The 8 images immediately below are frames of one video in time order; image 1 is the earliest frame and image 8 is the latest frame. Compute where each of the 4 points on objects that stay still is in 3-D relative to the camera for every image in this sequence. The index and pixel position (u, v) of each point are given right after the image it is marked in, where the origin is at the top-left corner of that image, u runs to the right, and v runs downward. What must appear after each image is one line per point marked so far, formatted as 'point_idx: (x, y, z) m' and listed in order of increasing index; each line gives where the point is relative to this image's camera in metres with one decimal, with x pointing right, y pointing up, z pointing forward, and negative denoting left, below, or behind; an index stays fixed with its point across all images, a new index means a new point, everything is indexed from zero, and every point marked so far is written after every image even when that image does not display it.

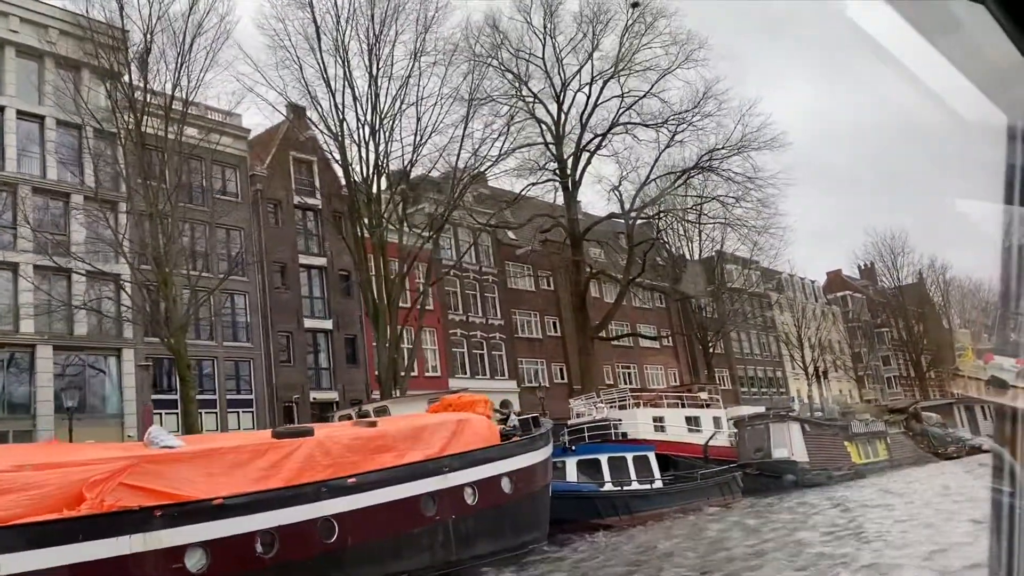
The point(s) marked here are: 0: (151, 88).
0: (-7.9, +4.4, +18.6) m
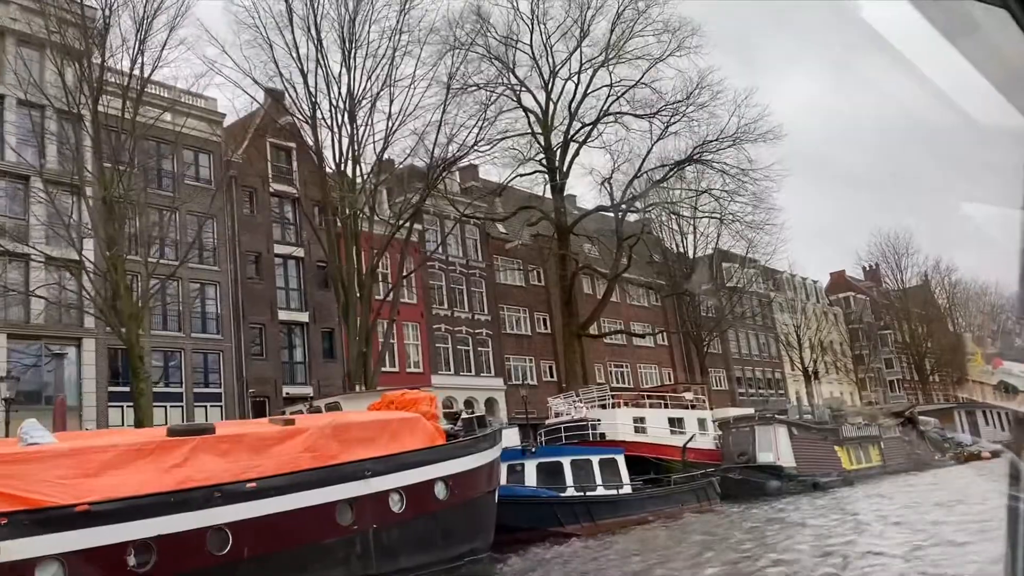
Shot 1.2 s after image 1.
0: (-8.4, +4.6, +17.7) m
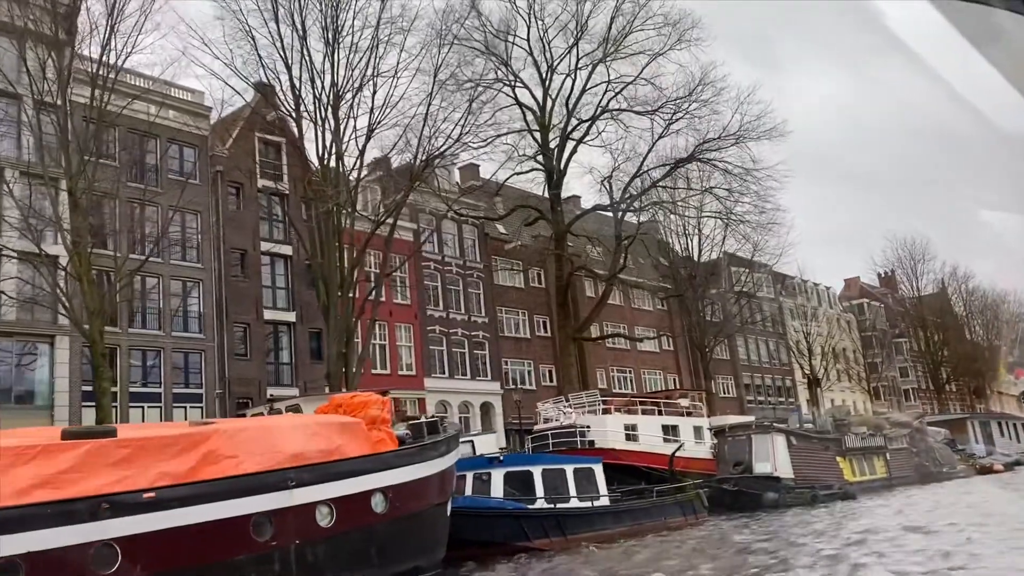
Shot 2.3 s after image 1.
0: (-8.7, +4.7, +17.1) m
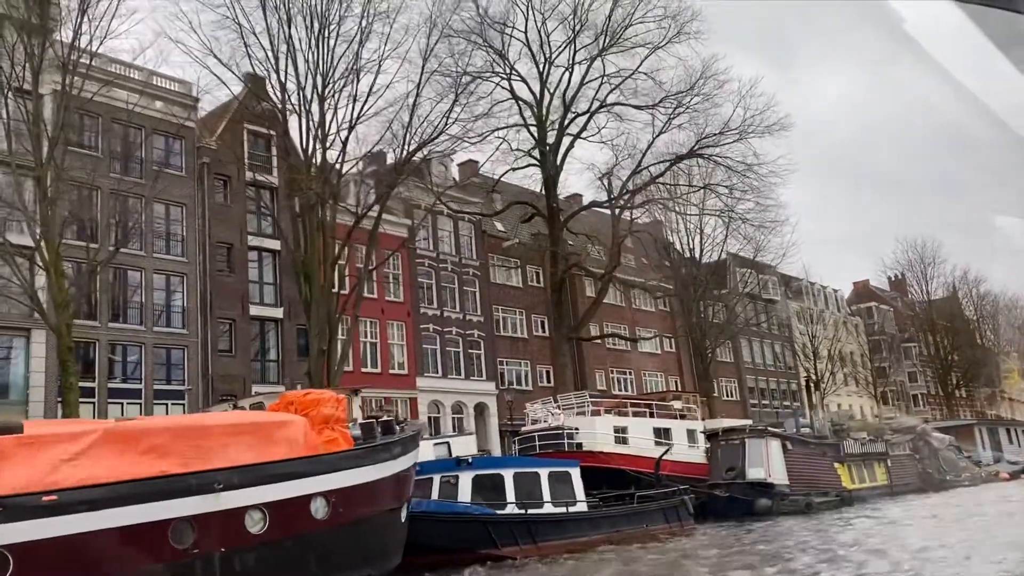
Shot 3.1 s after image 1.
0: (-8.9, +4.9, +16.6) m
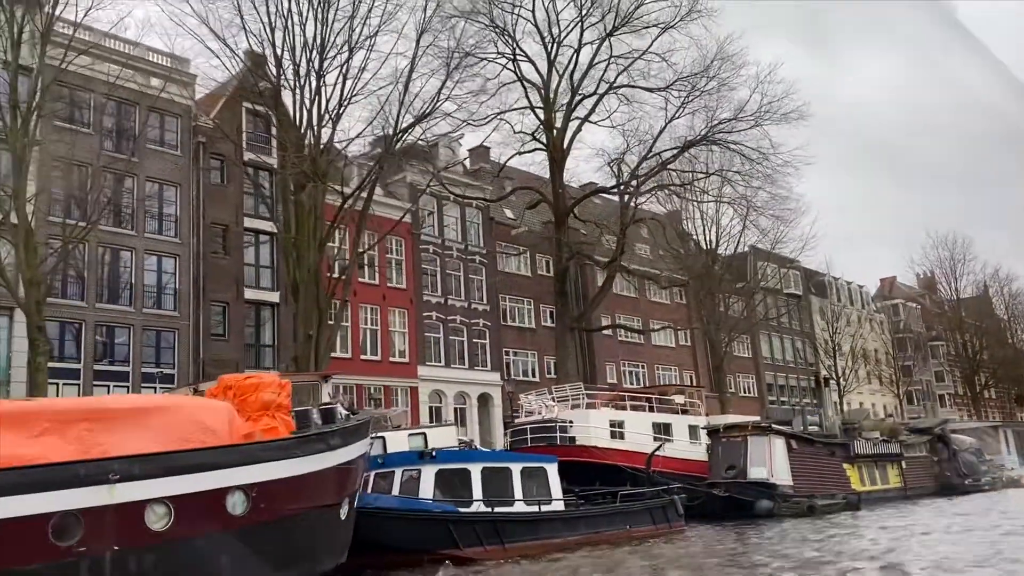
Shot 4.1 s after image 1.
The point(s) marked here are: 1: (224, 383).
0: (-9.0, +5.3, +16.1) m
1: (-2.8, -0.9, +8.3) m
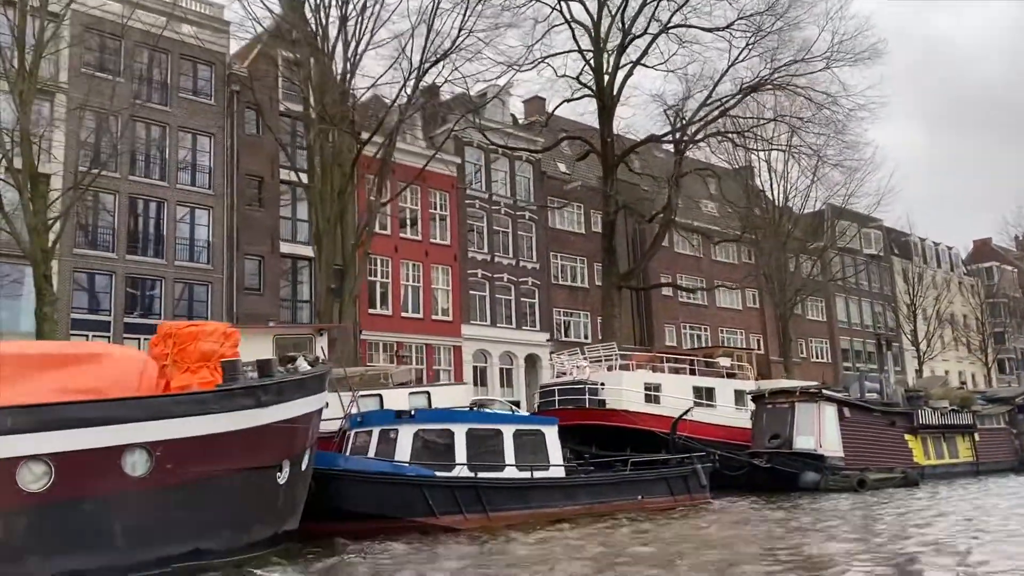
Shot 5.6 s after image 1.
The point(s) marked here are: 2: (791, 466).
0: (-8.5, +6.3, +15.5) m
1: (-3.1, -0.4, +7.5) m
2: (+4.7, -3.0, +14.4) m
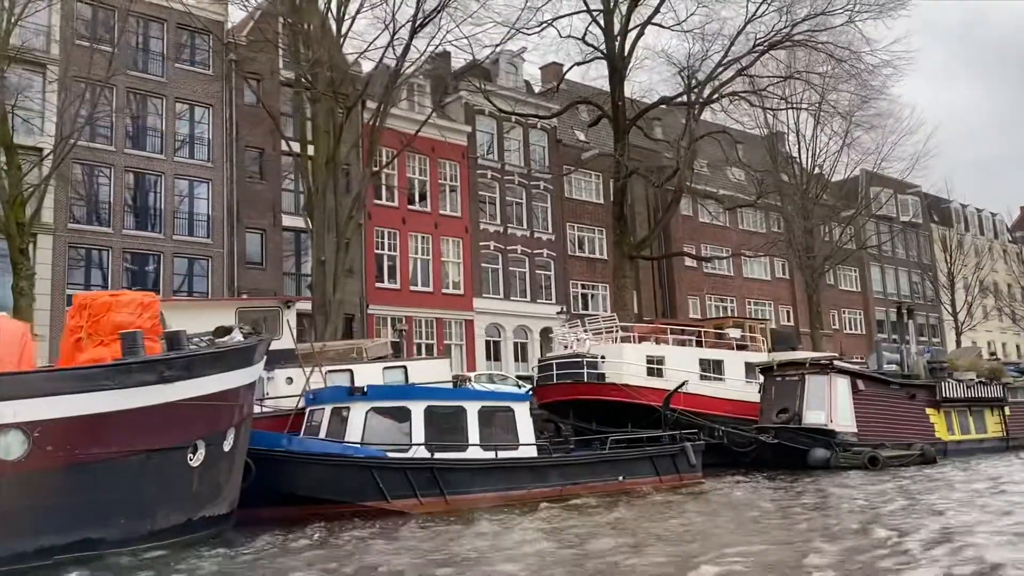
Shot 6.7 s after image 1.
0: (-8.7, +6.7, +15.1) m
1: (-3.6, -0.1, +7.0) m
2: (+4.6, -2.4, +13.6) m
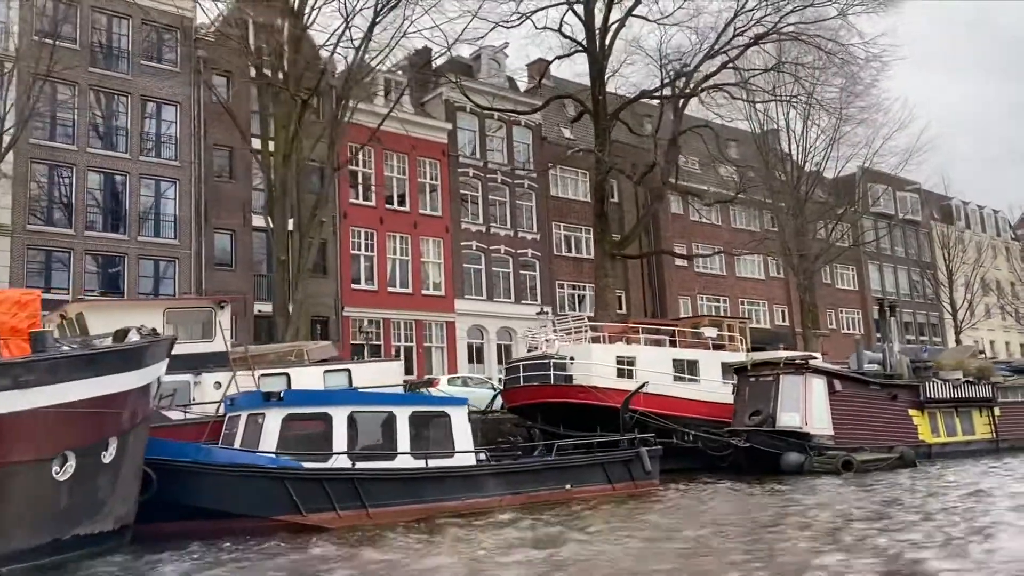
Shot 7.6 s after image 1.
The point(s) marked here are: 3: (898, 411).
0: (-9.4, +6.6, +14.6) m
1: (-4.2, -0.1, +6.4) m
2: (+3.9, -2.4, +12.9) m
3: (+6.4, -2.1, +14.2) m
